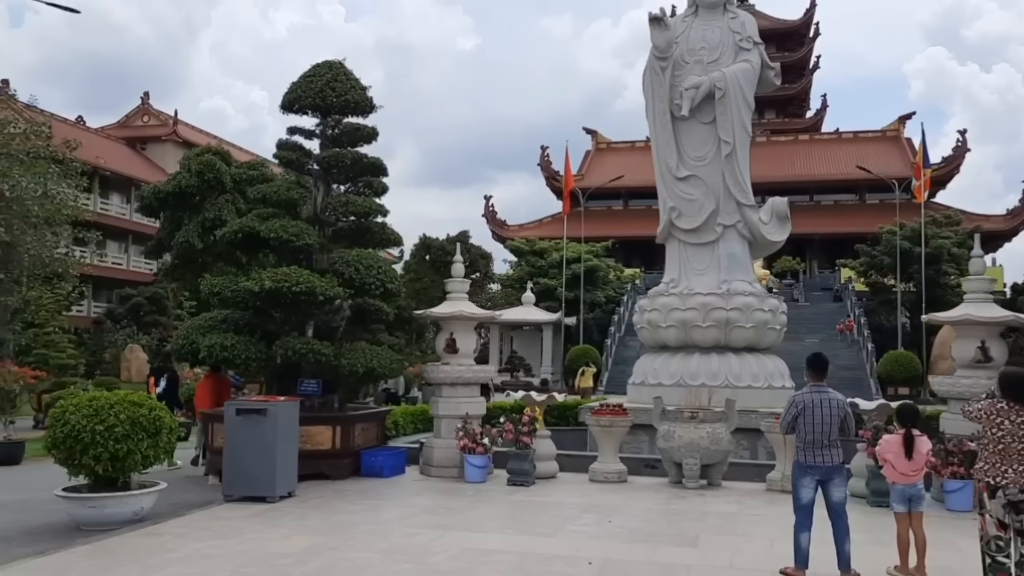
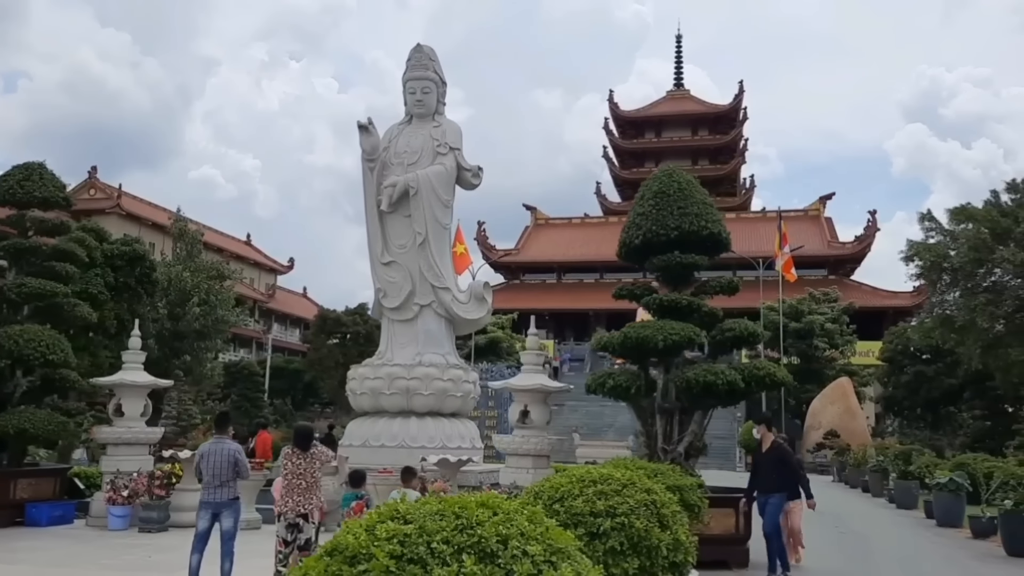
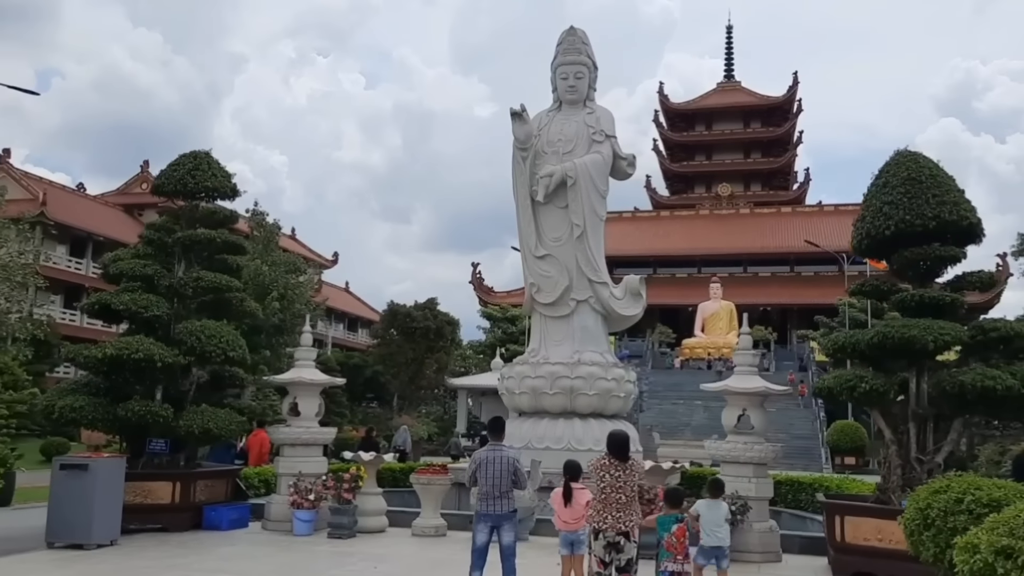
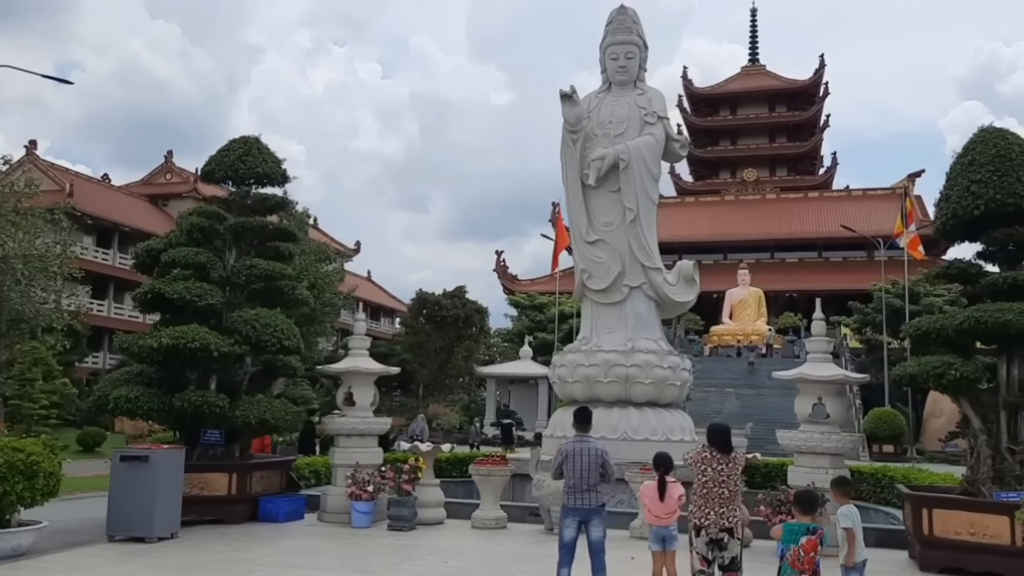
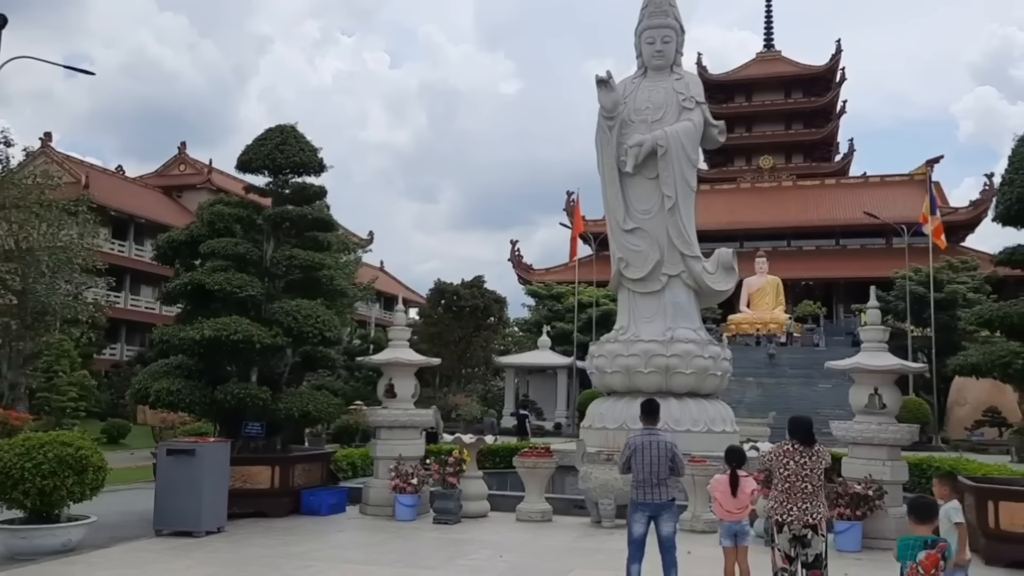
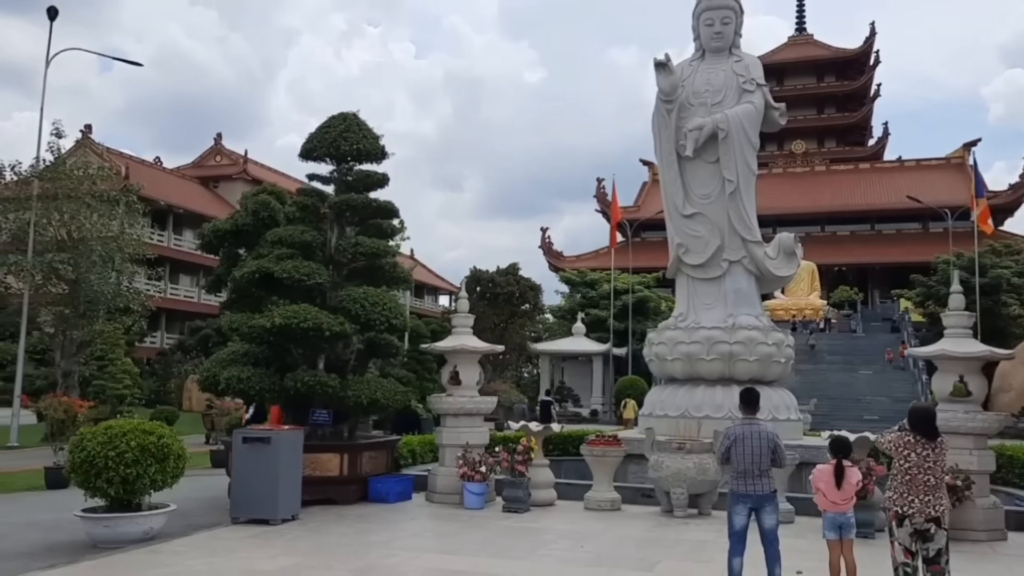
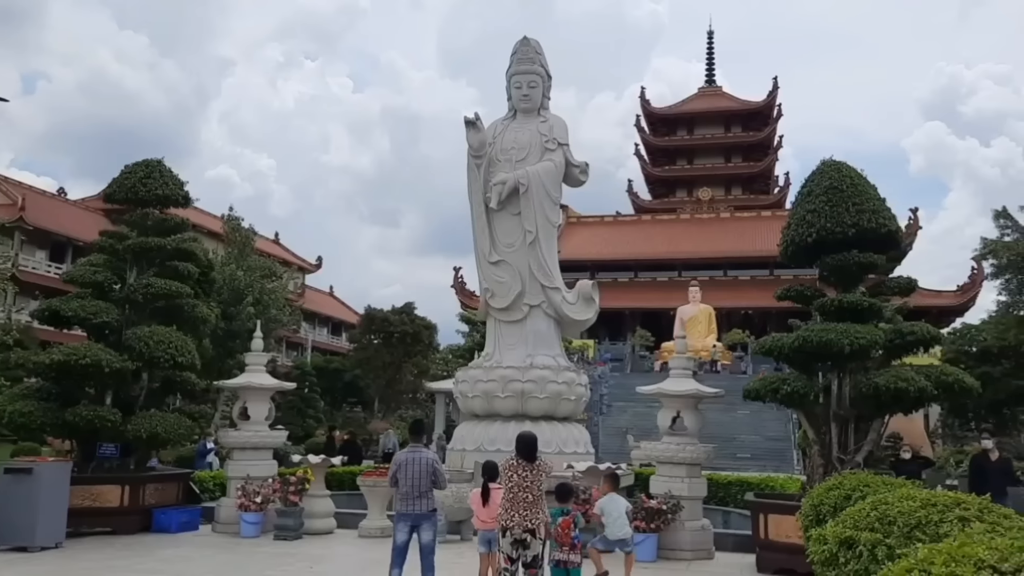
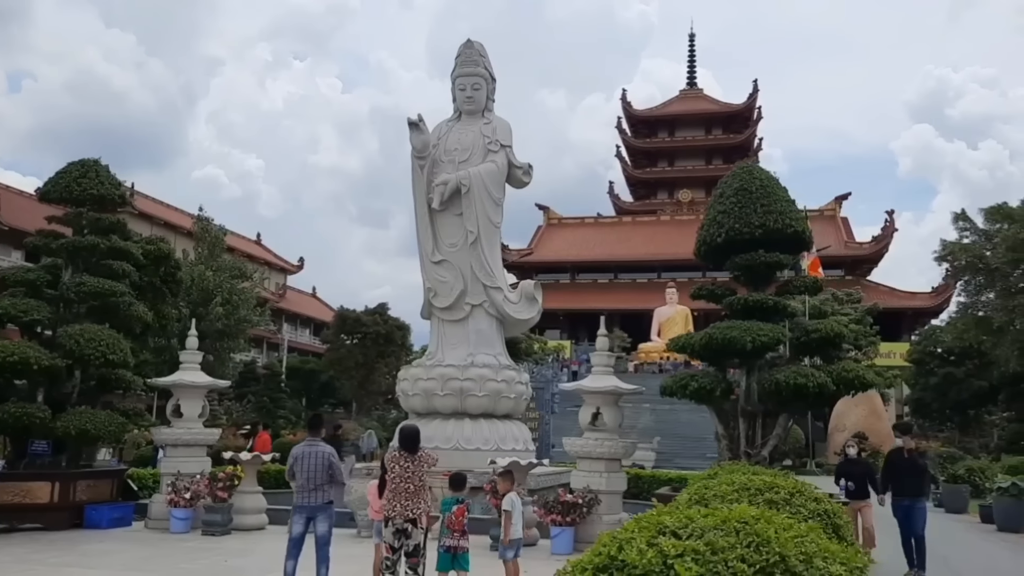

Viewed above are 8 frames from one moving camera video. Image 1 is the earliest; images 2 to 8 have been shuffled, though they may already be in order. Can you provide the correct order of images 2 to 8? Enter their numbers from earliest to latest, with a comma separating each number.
6, 5, 4, 3, 7, 8, 2
